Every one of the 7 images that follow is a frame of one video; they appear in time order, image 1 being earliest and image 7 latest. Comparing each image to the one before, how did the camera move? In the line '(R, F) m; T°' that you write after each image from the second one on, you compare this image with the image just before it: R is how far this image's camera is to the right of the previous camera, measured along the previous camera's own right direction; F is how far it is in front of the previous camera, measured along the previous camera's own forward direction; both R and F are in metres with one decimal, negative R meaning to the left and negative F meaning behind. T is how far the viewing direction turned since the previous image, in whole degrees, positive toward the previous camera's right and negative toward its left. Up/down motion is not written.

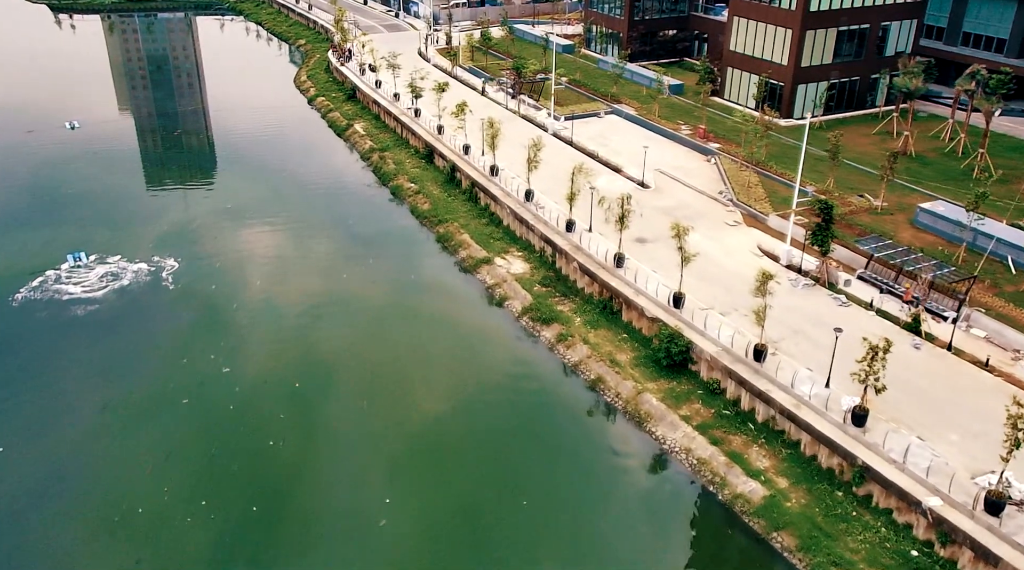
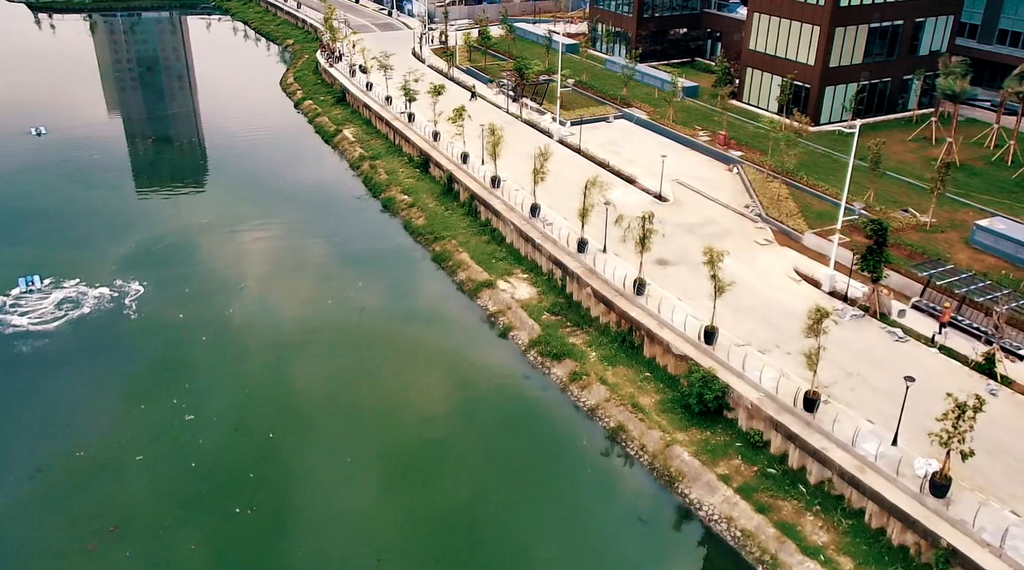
(-0.2, +2.9) m; 0°
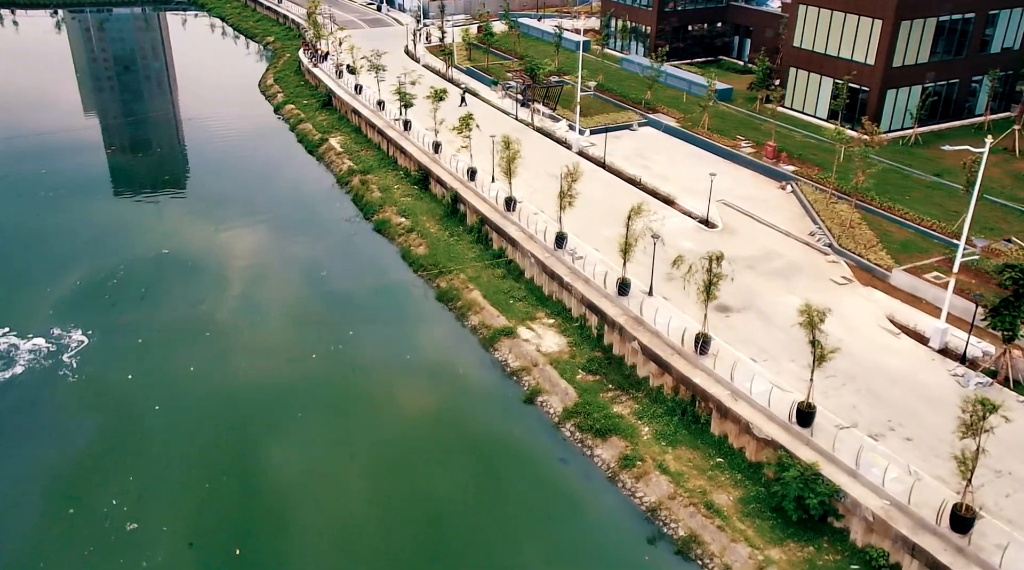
(-0.9, +4.4) m; +1°
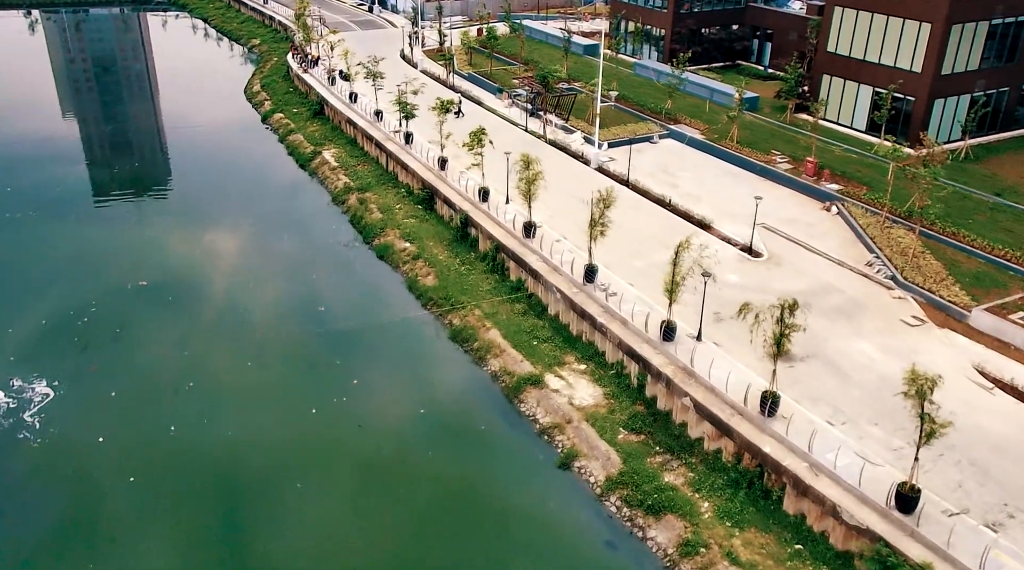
(-0.8, +2.5) m; +1°
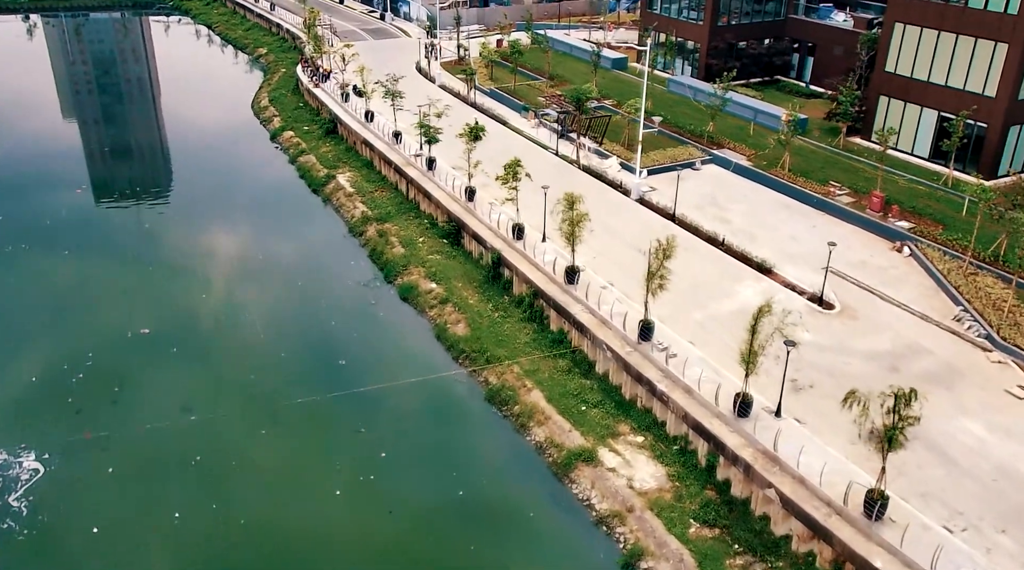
(-0.9, +2.1) m; 0°
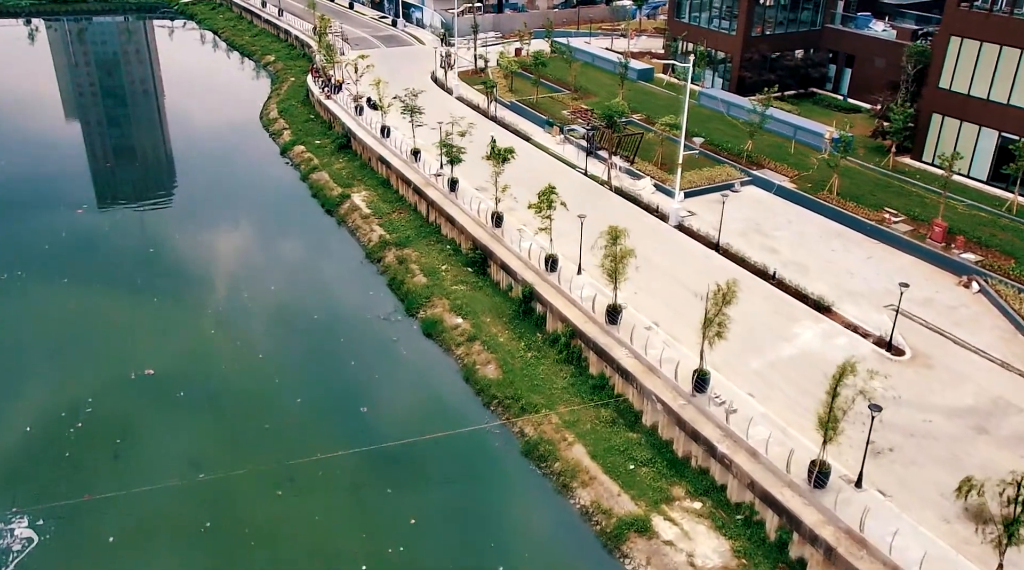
(-0.7, +1.6) m; 0°
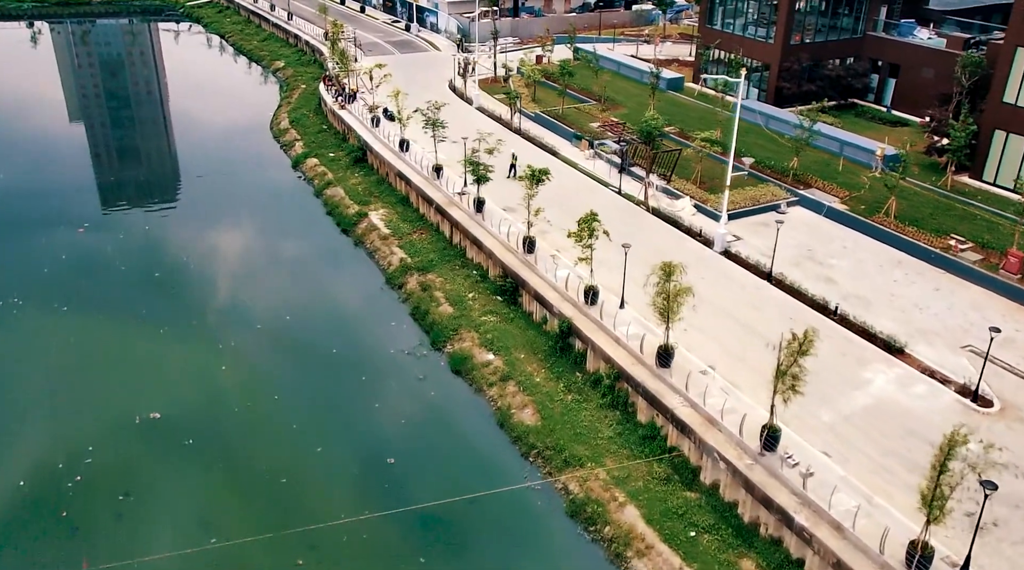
(-0.7, +1.7) m; 0°
